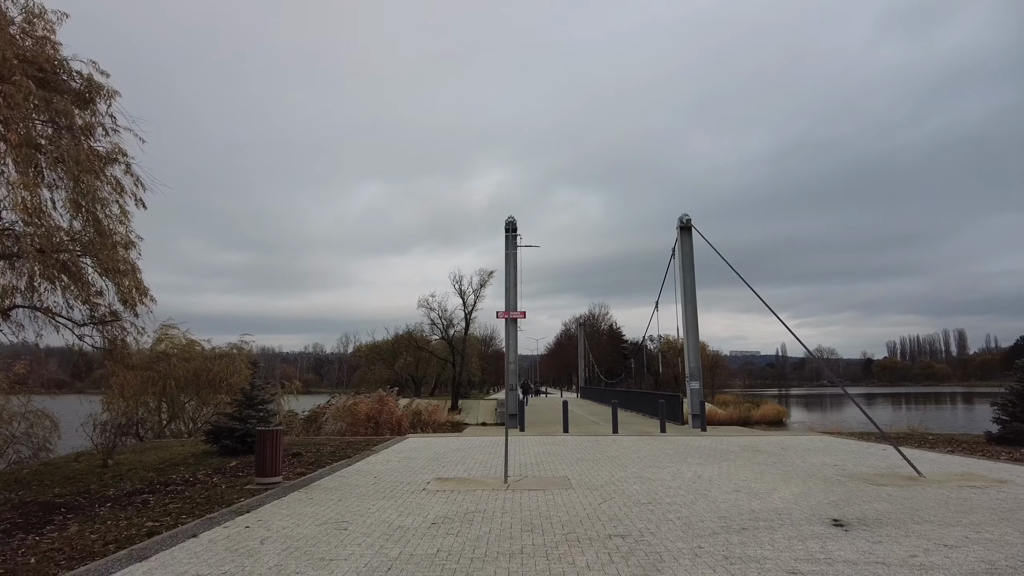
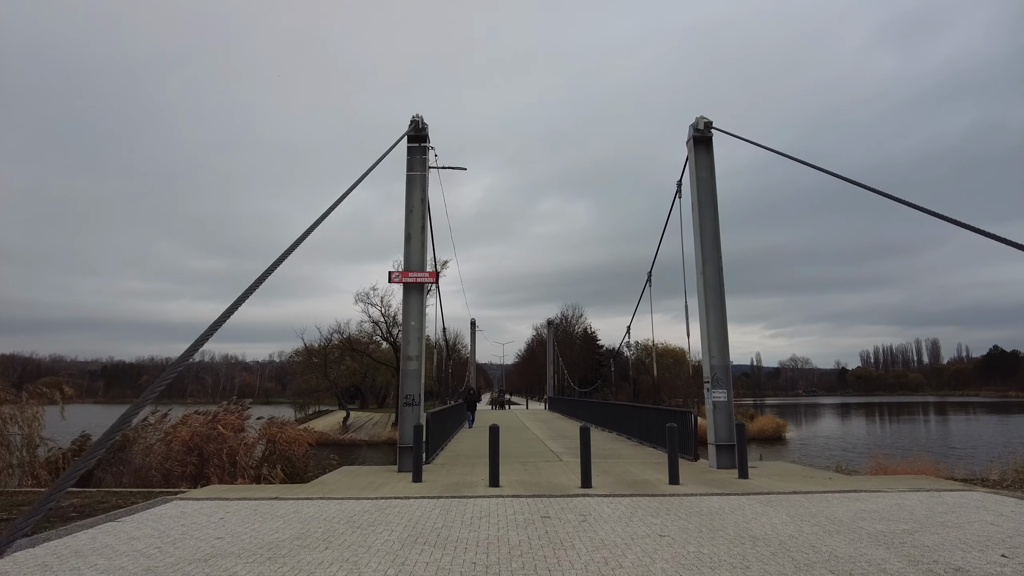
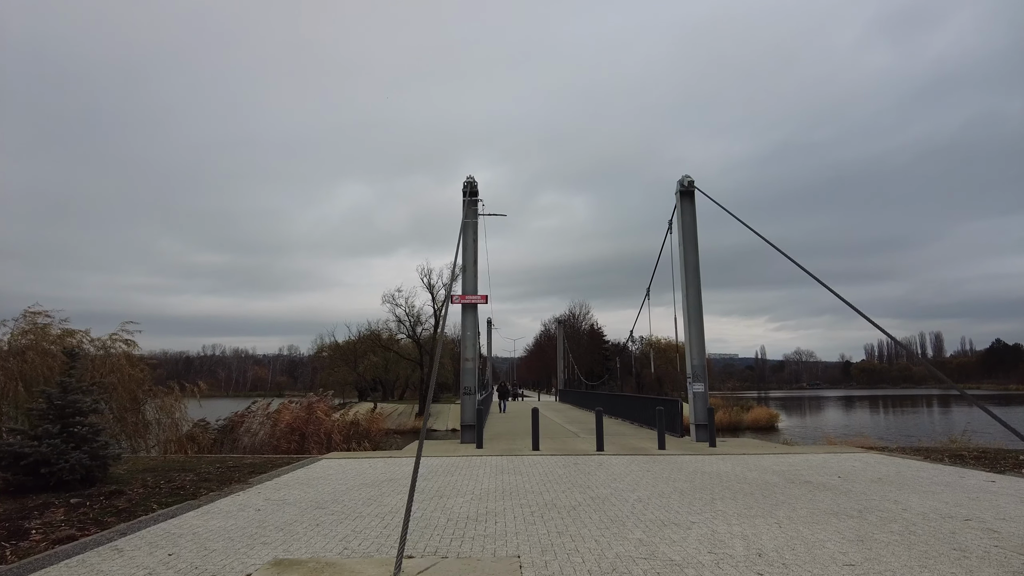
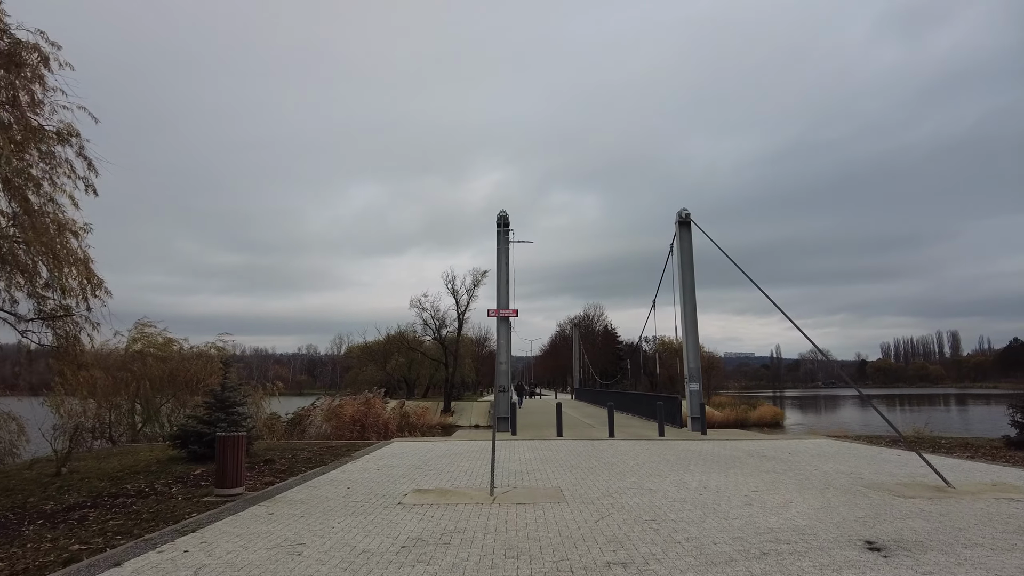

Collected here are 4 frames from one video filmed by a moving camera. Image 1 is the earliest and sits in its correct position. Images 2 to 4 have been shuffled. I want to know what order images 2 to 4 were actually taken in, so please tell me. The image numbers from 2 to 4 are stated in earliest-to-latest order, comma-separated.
4, 3, 2
